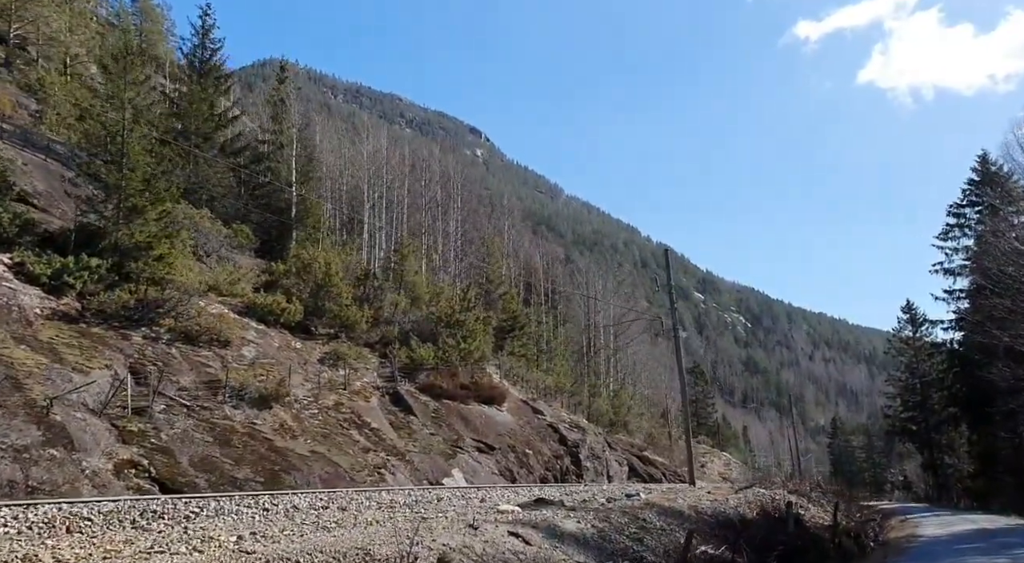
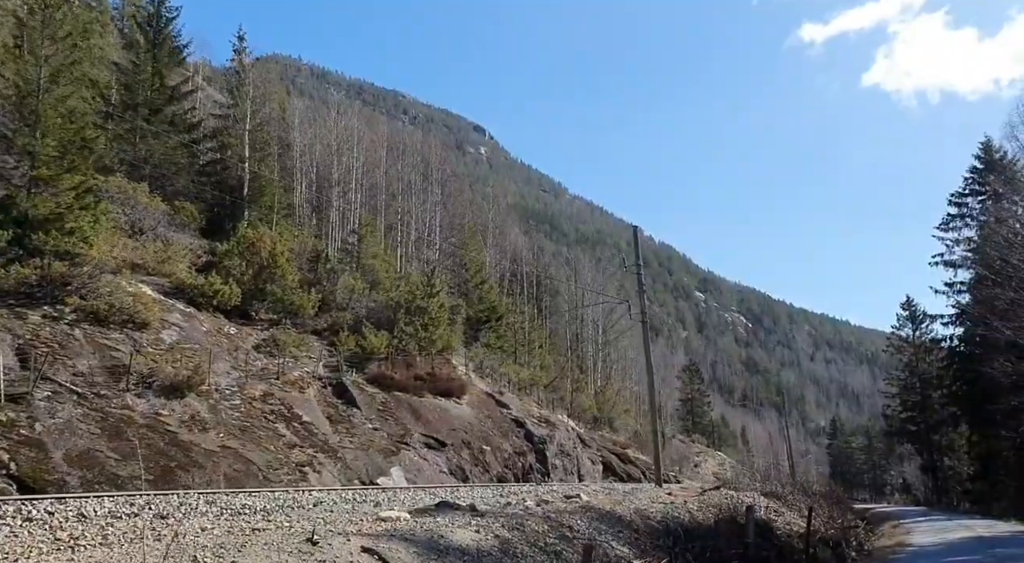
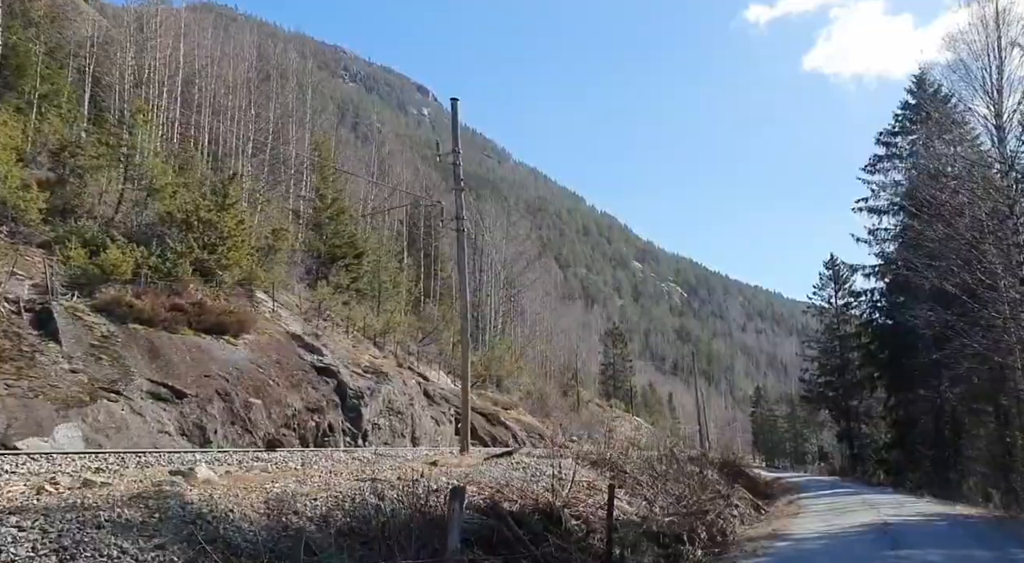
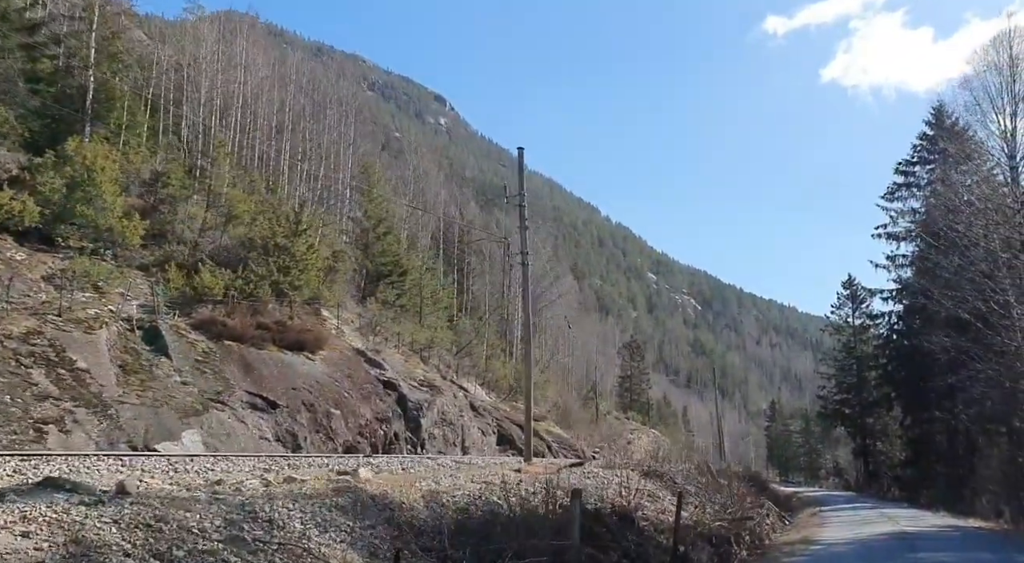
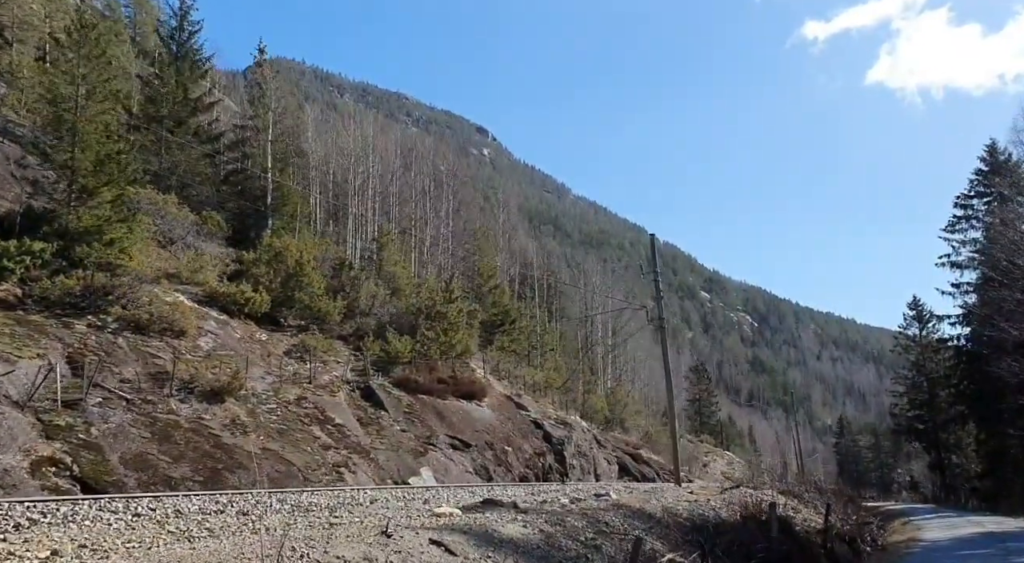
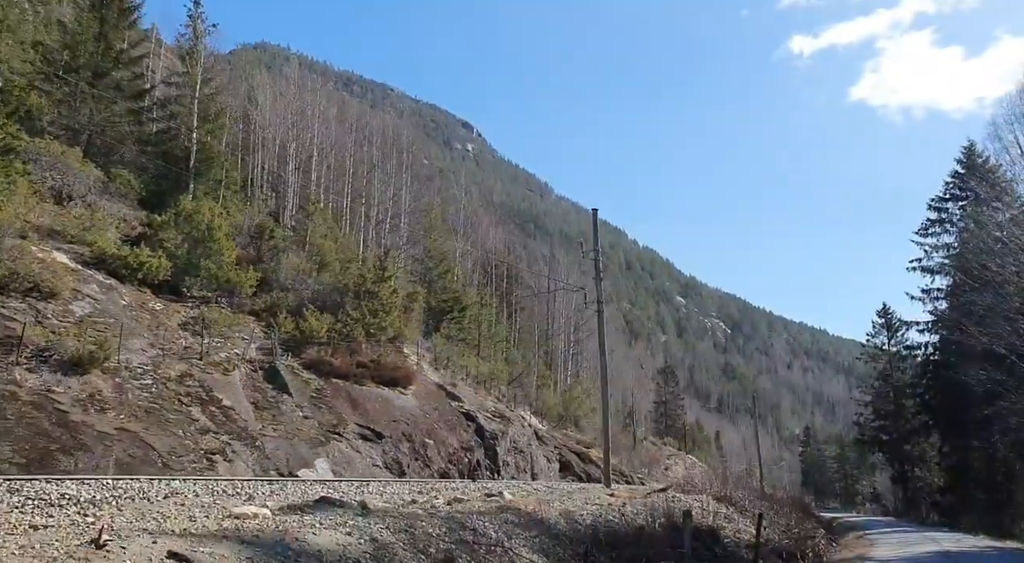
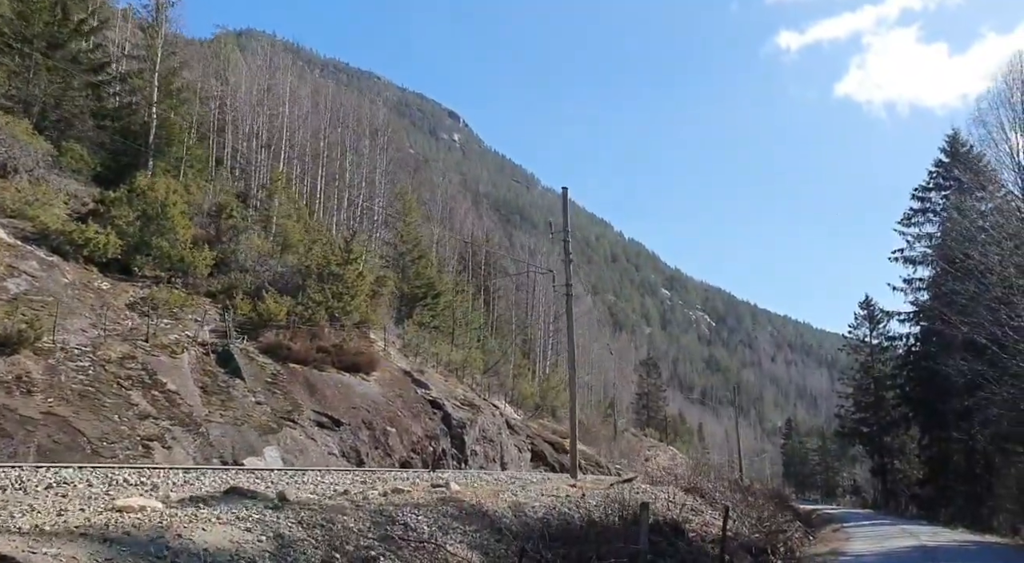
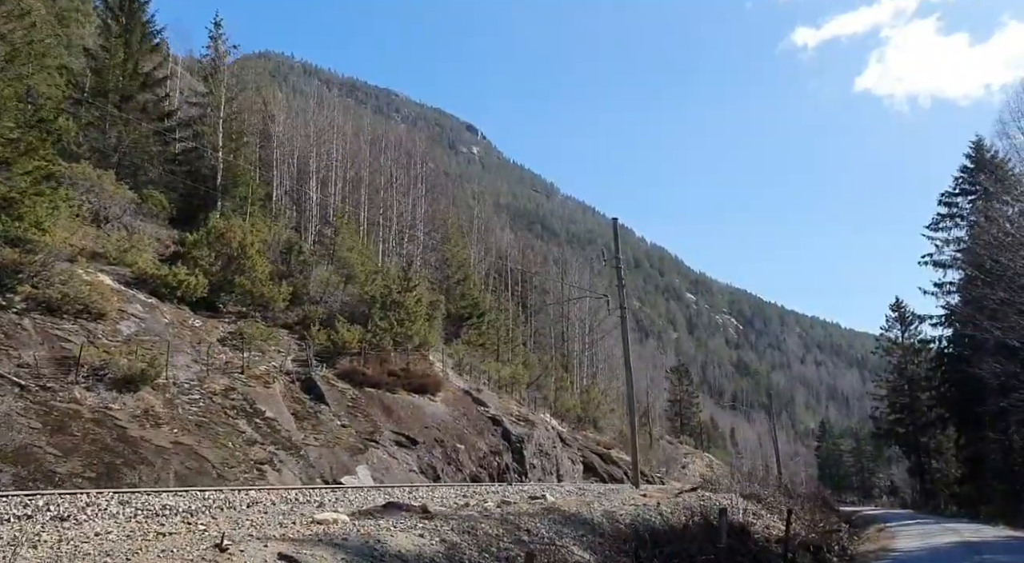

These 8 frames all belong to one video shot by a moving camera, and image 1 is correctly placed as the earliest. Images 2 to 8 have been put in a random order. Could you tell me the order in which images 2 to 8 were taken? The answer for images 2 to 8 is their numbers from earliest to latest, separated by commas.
5, 2, 8, 6, 7, 4, 3
